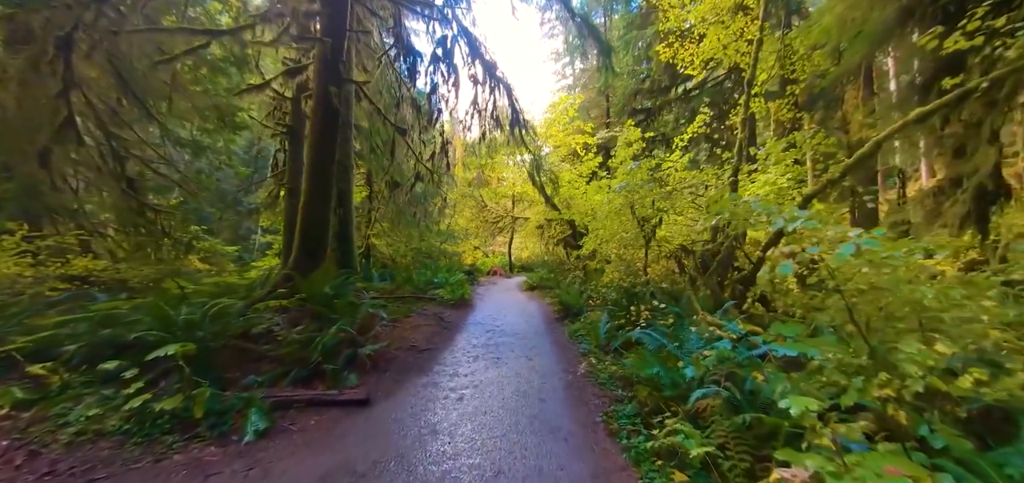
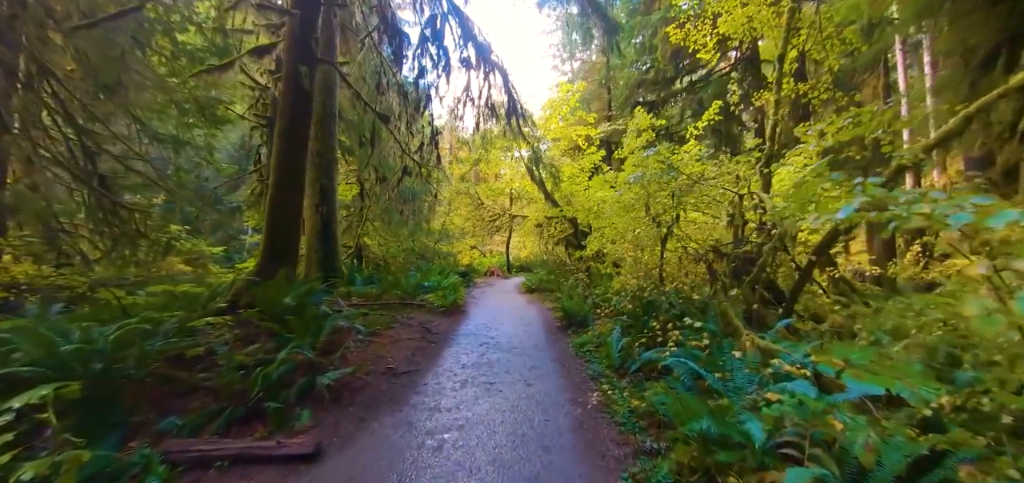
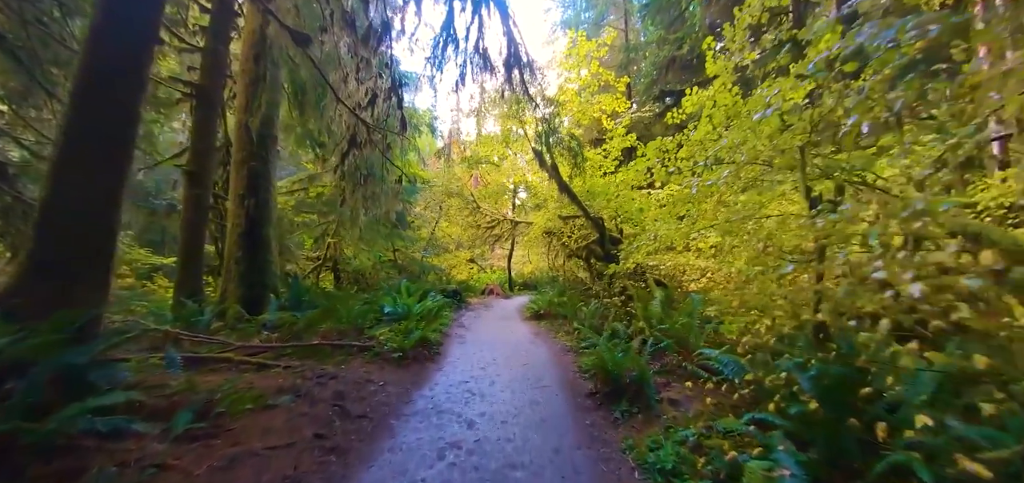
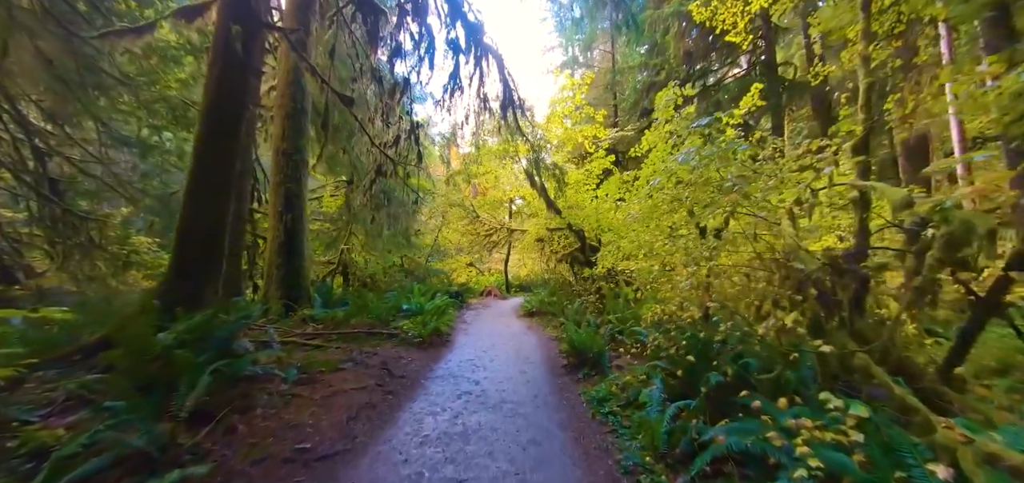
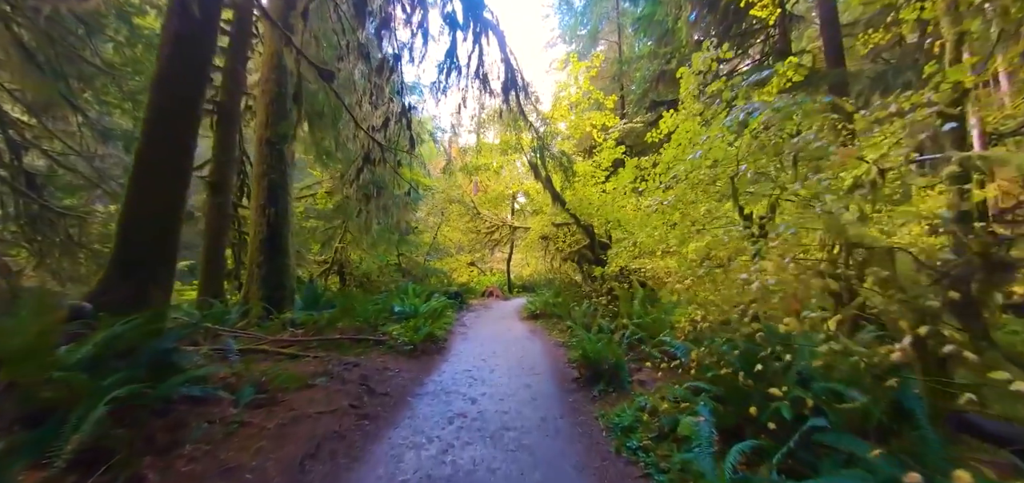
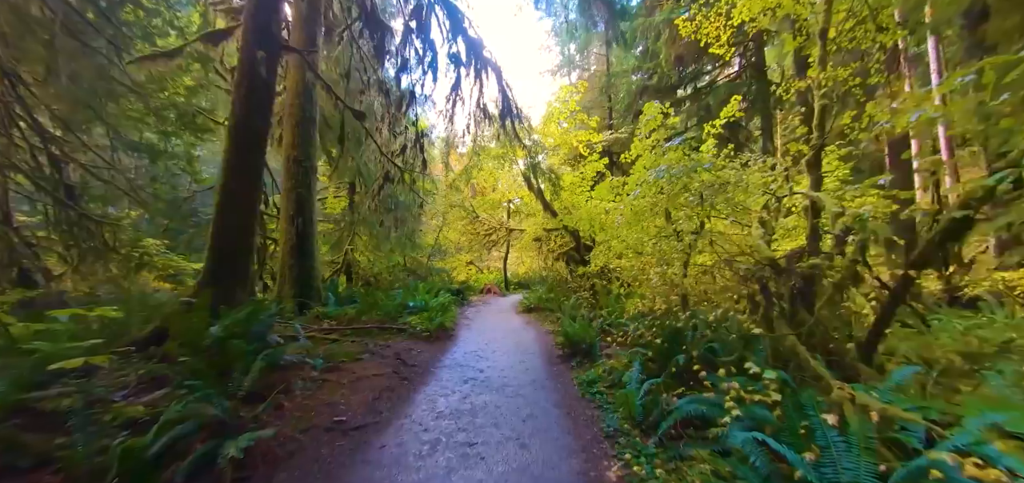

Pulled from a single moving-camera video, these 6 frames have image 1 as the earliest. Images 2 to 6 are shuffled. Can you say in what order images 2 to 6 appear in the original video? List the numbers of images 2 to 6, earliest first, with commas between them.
2, 6, 4, 5, 3
